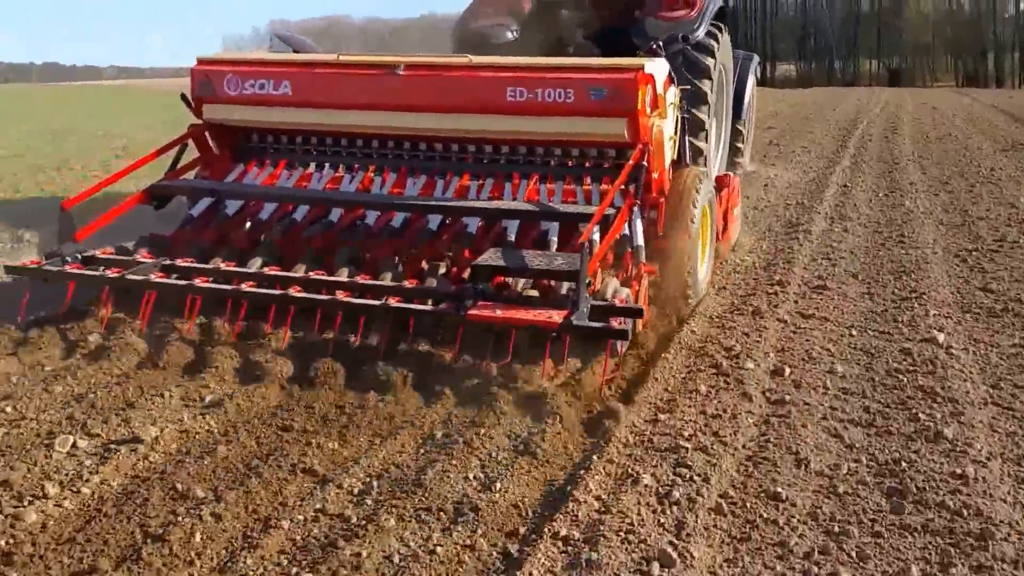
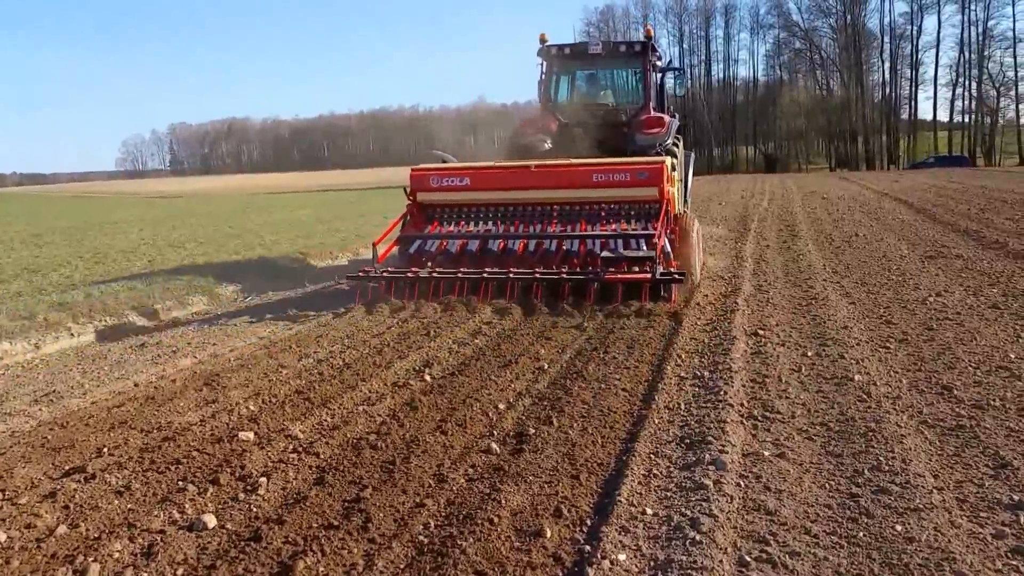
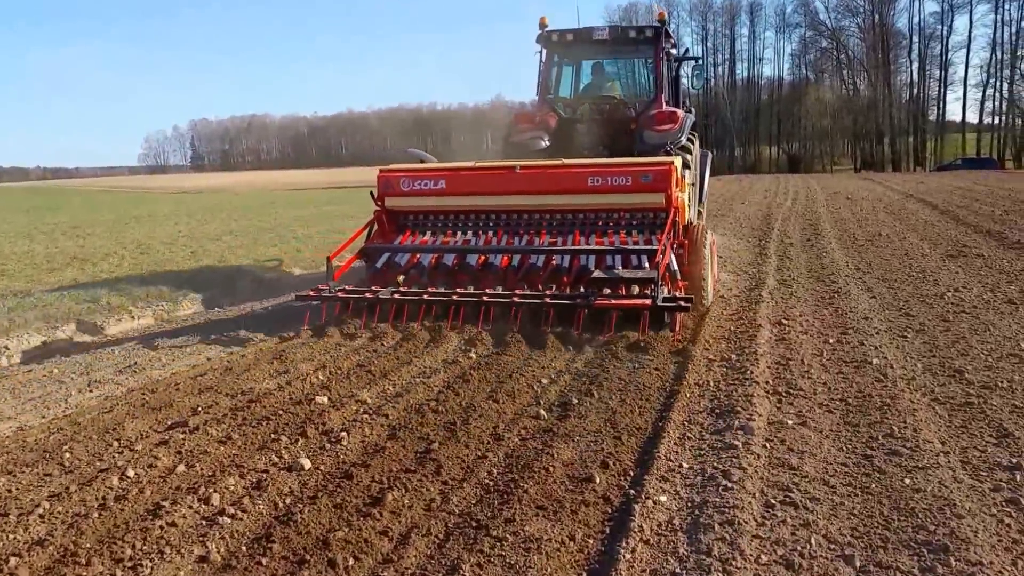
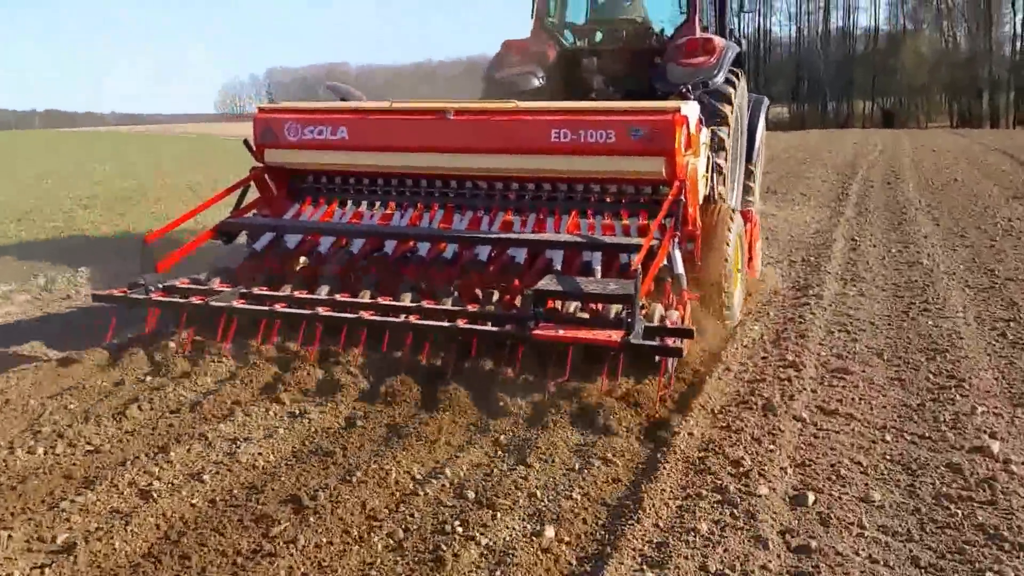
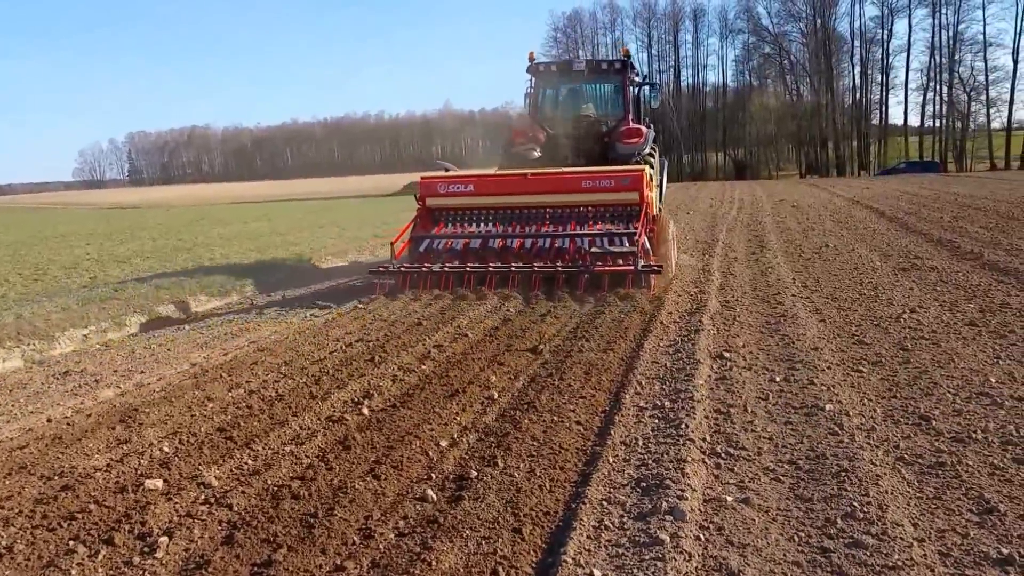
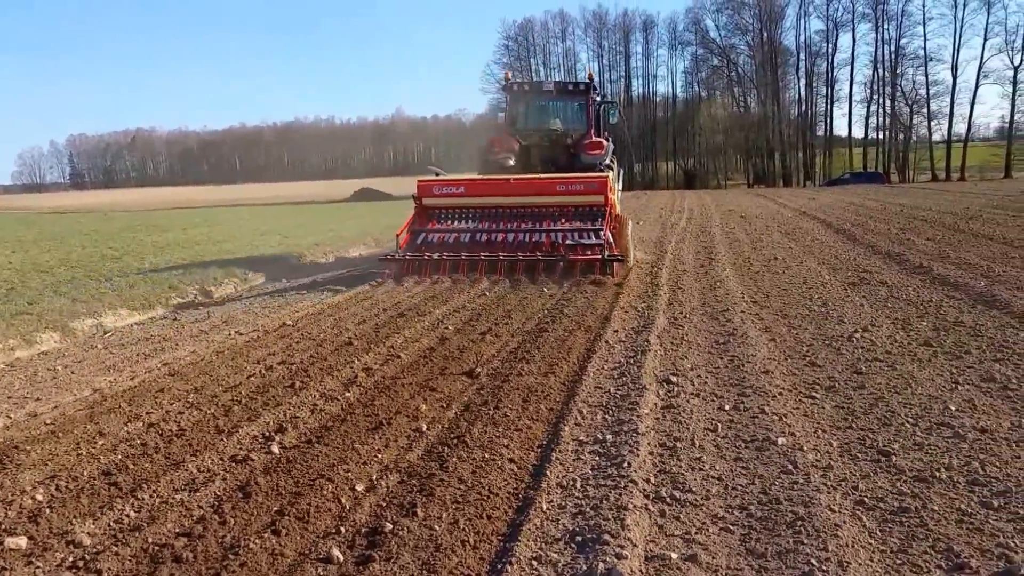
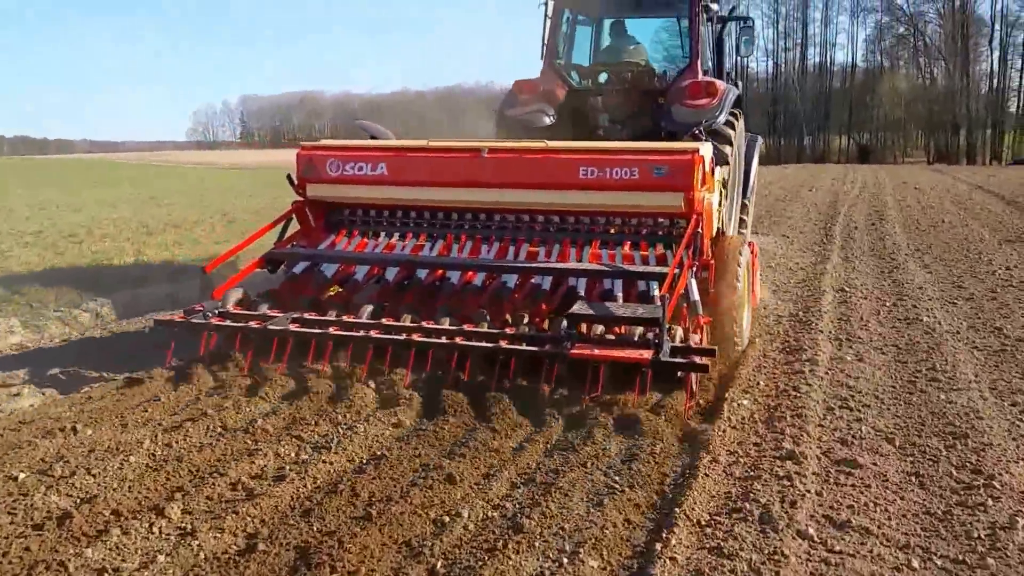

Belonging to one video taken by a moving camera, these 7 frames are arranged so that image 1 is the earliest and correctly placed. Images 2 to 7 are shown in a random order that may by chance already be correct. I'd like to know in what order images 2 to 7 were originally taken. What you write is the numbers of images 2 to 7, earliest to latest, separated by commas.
4, 7, 3, 2, 5, 6
